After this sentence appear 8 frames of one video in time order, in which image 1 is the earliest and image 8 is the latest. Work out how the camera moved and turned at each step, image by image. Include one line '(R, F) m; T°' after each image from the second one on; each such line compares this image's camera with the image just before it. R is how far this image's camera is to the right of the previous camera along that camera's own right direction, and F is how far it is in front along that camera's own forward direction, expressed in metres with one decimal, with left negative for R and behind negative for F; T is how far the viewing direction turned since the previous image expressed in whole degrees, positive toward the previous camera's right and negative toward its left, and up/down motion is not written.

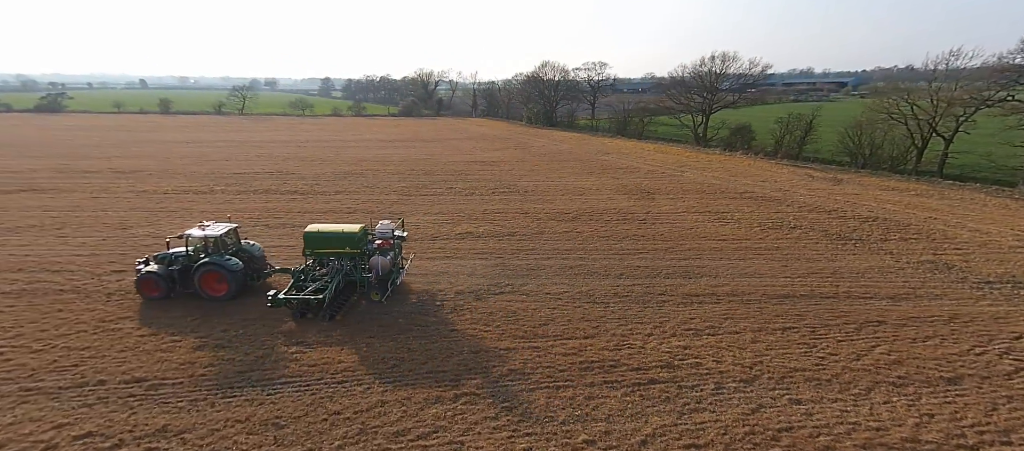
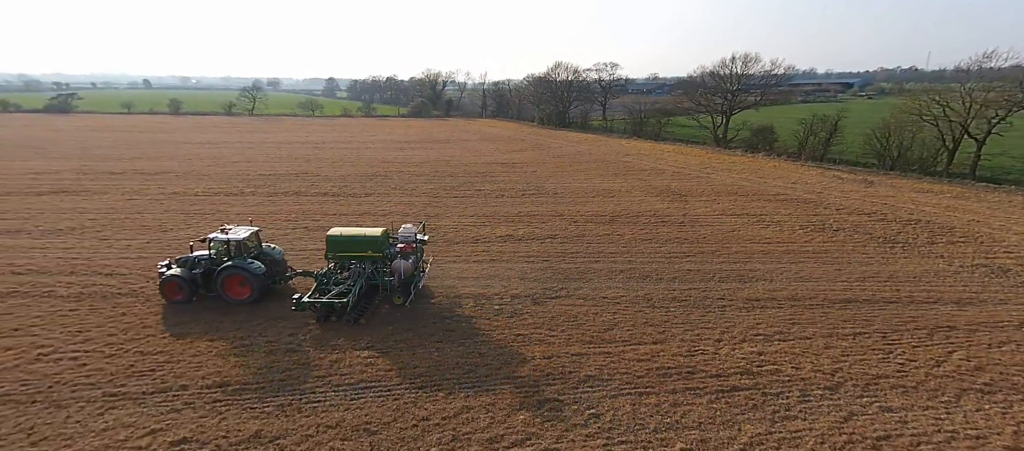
(-1.3, 0.0) m; 0°
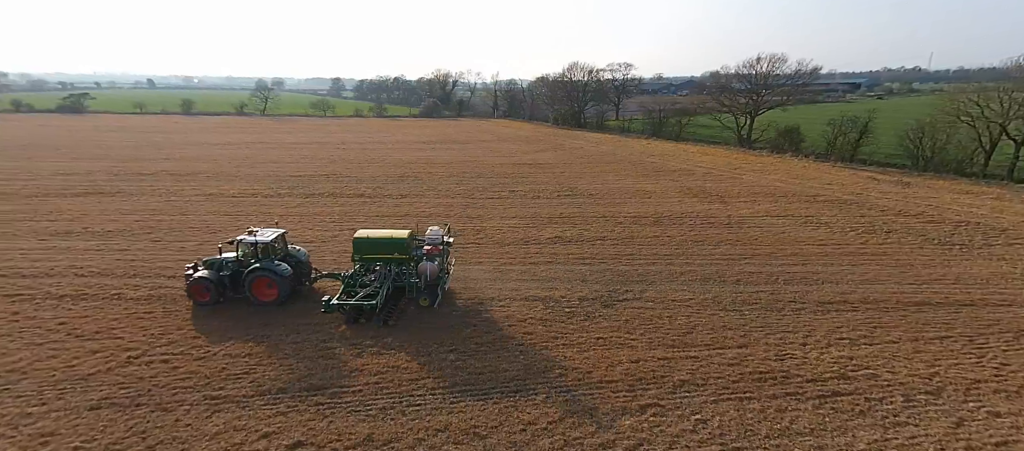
(-1.5, 0.0) m; 0°
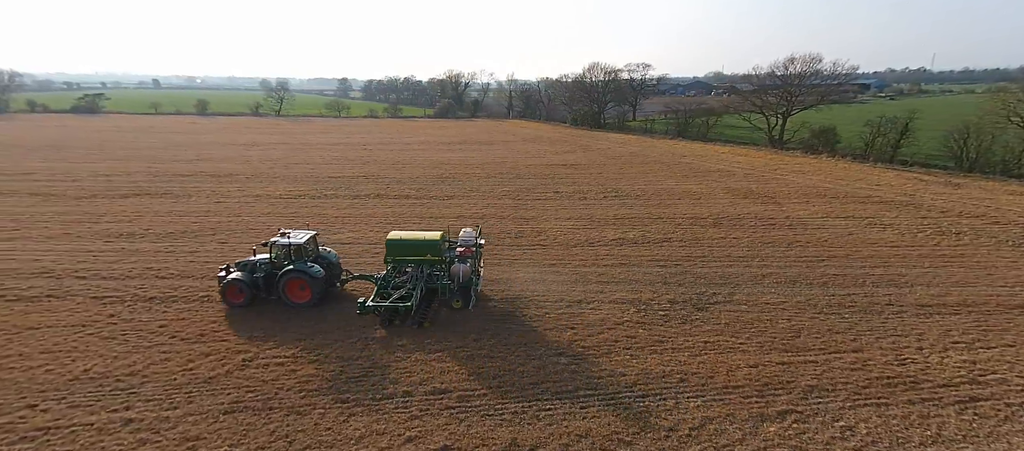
(-2.0, 0.0) m; 0°
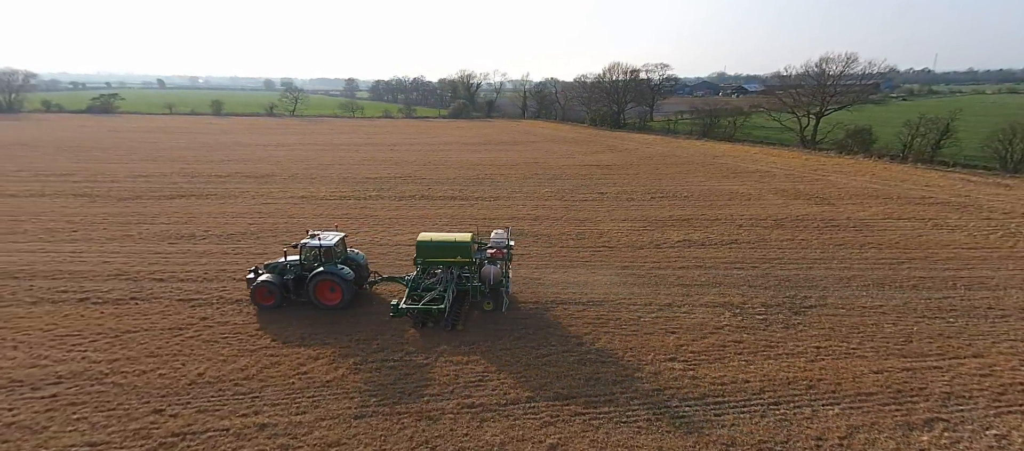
(-2.0, +0.1) m; 0°
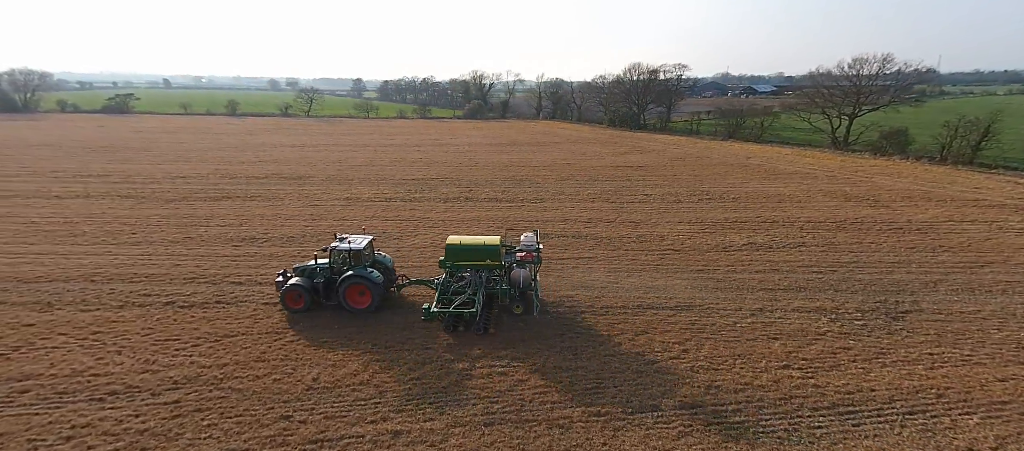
(-2.0, +0.1) m; 0°
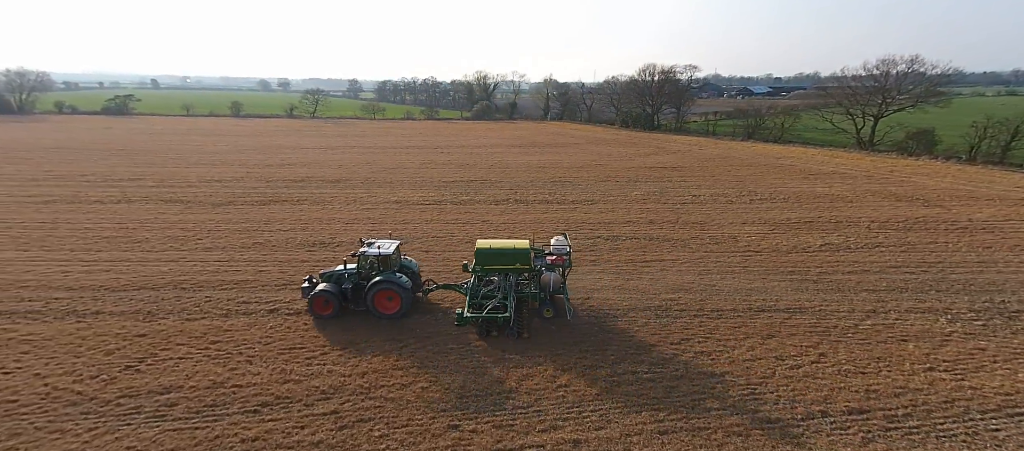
(-2.8, +0.1) m; +1°
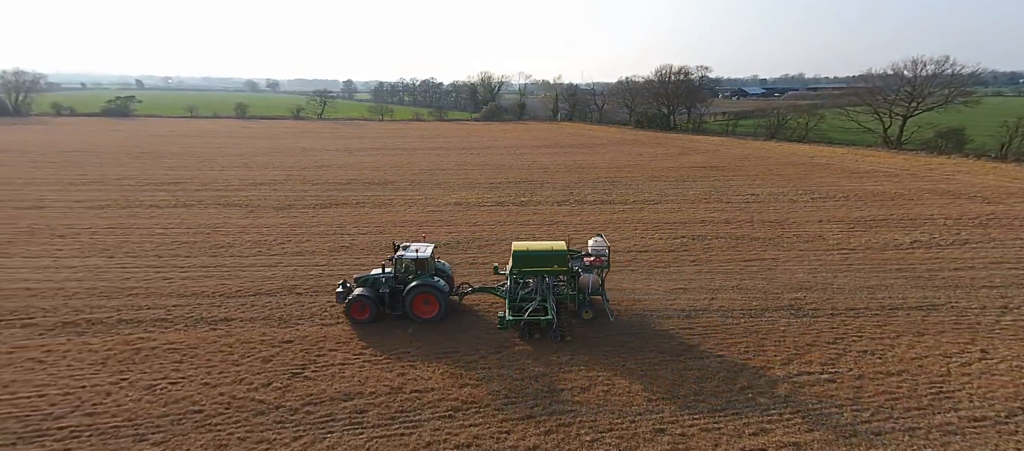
(-3.3, +0.2) m; +1°
